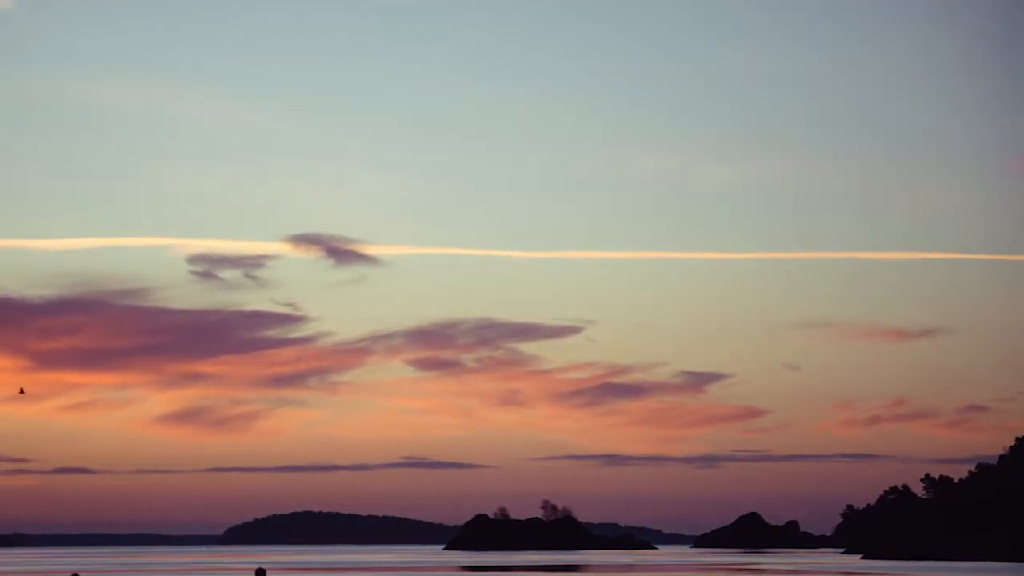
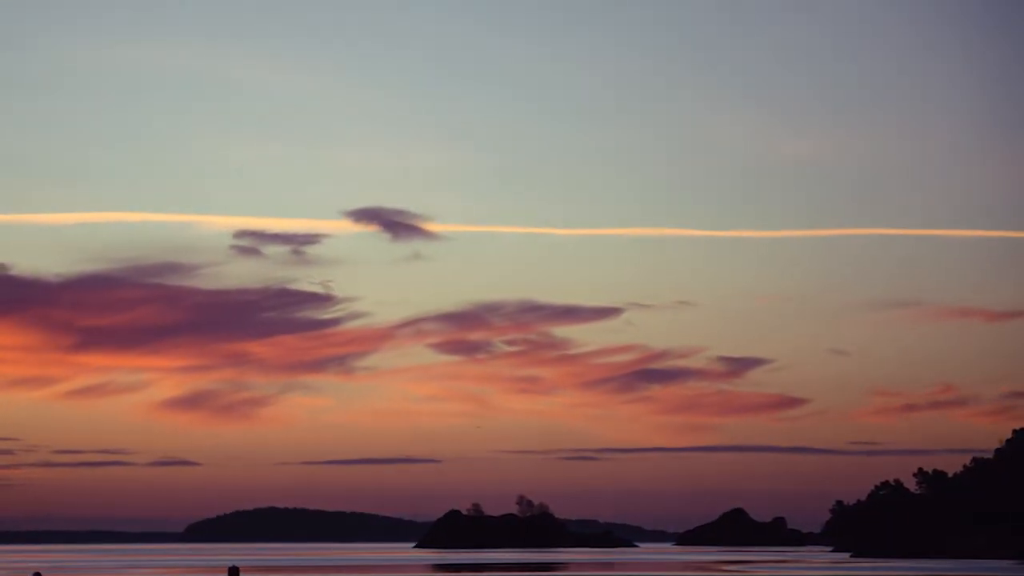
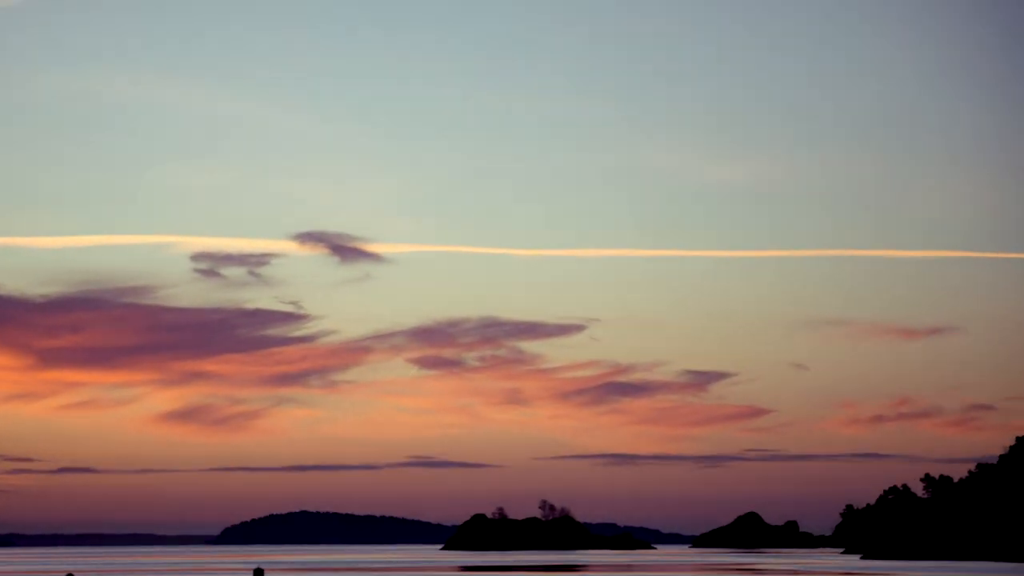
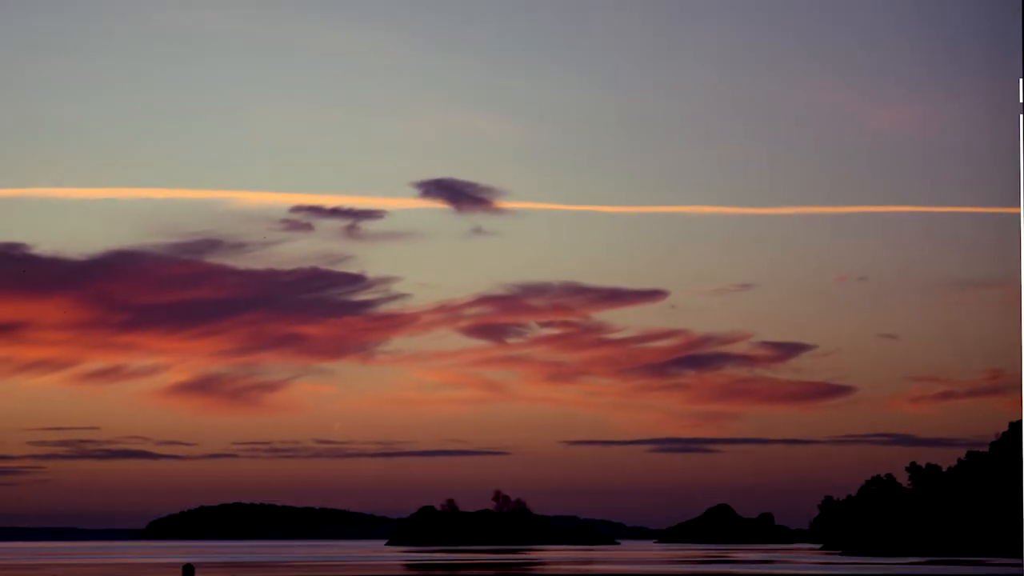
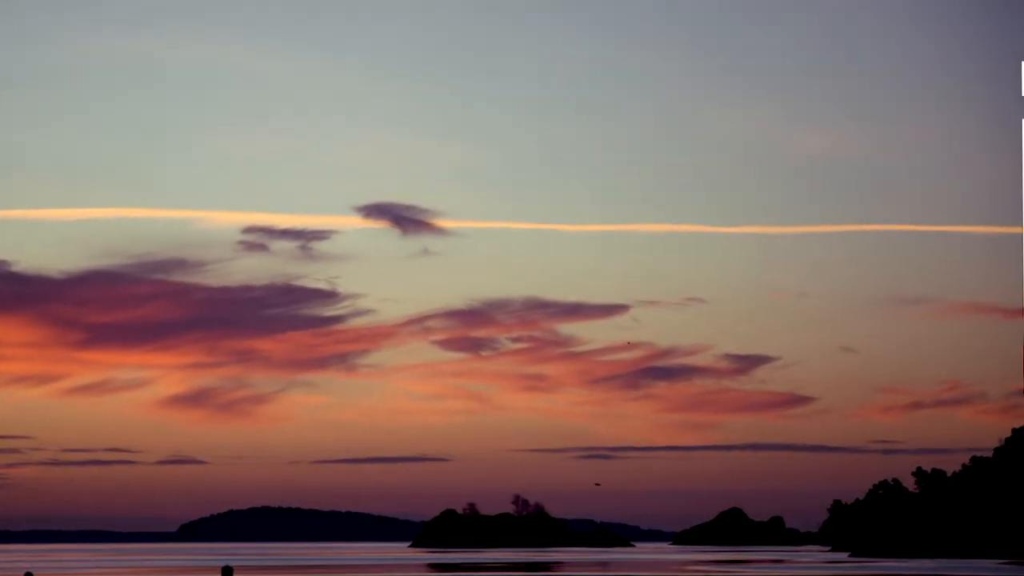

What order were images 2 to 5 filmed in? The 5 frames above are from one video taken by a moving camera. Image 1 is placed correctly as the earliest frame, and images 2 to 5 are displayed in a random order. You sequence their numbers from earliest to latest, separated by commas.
2, 4, 5, 3
